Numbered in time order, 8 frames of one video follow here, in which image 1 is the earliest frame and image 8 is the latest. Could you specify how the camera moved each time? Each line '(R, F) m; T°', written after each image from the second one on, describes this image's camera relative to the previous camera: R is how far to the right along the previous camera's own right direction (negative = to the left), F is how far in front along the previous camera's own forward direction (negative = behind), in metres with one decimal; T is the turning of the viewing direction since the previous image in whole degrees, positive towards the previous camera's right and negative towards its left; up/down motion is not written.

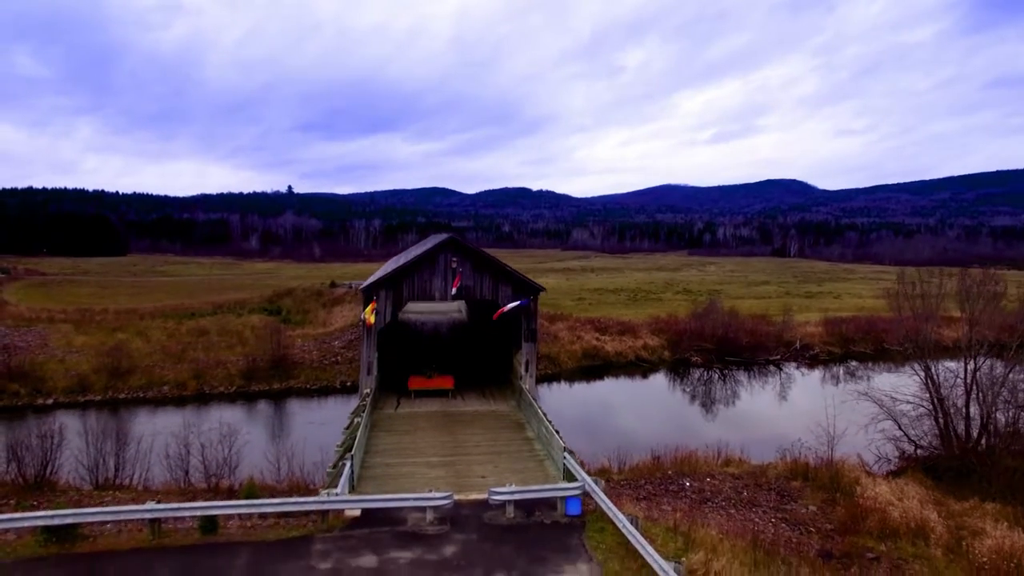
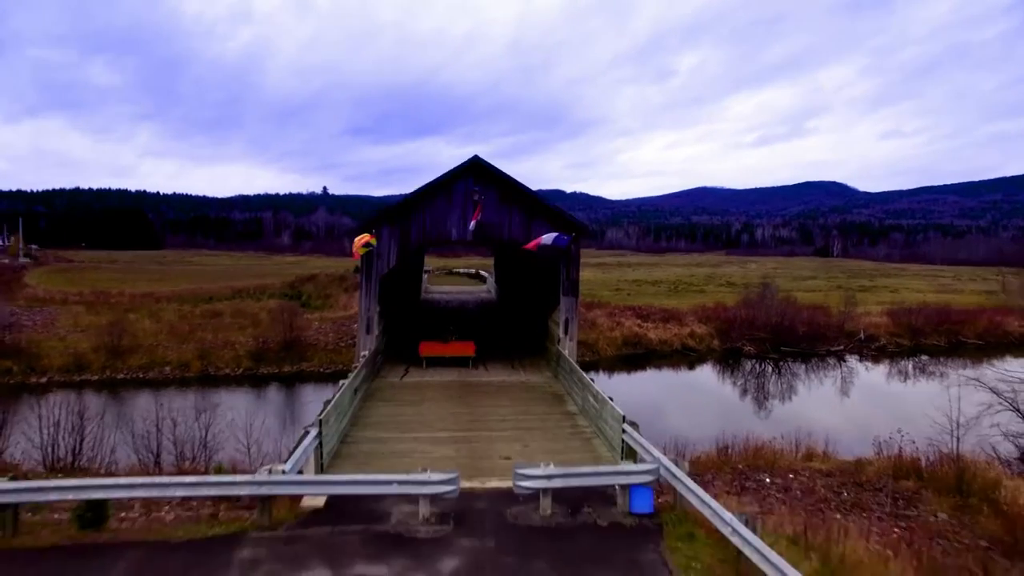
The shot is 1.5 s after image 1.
(-0.1, +2.7) m; -3°
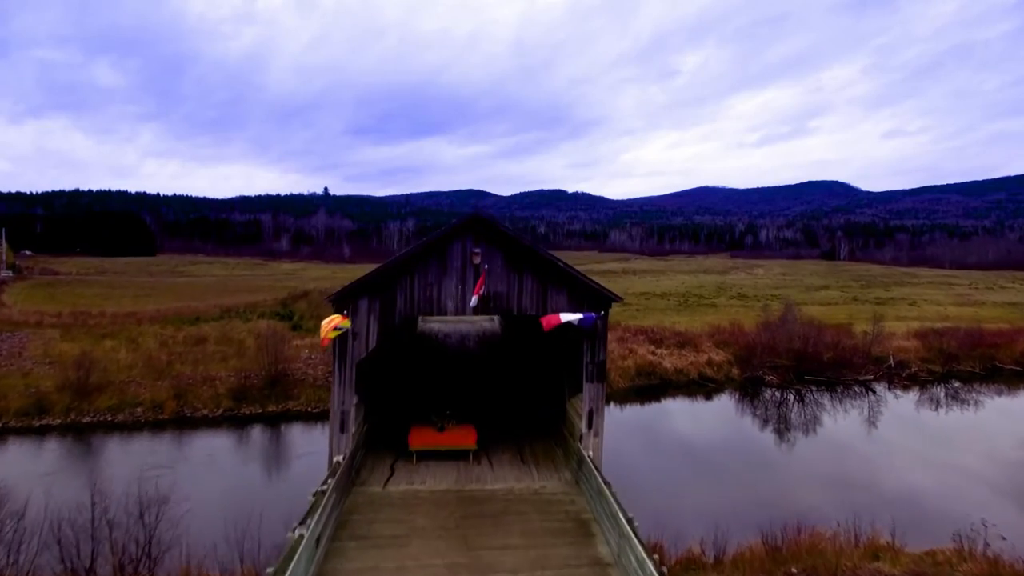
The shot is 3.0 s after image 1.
(-0.1, +2.1) m; 0°
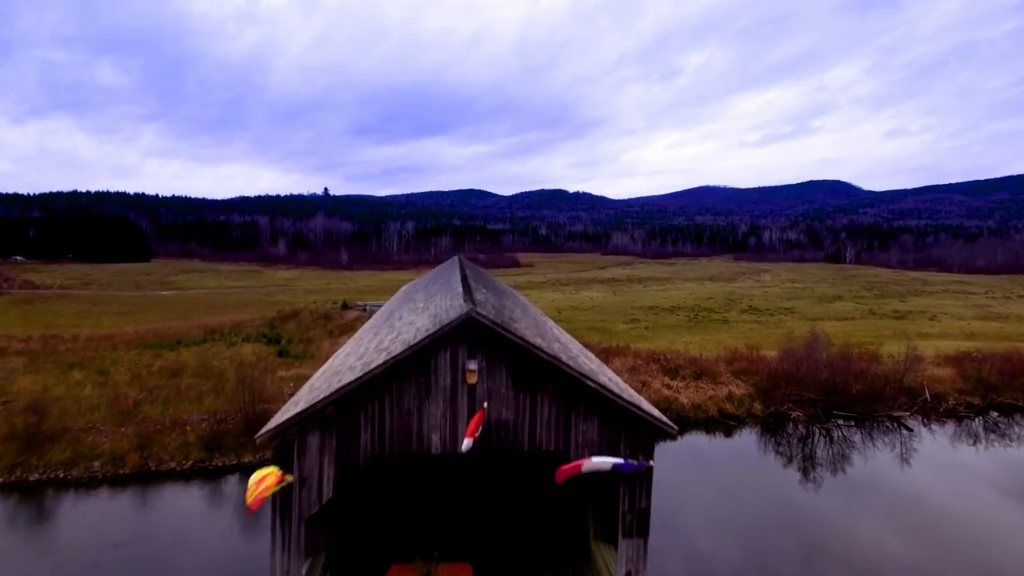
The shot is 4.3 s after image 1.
(-0.1, +2.3) m; 0°
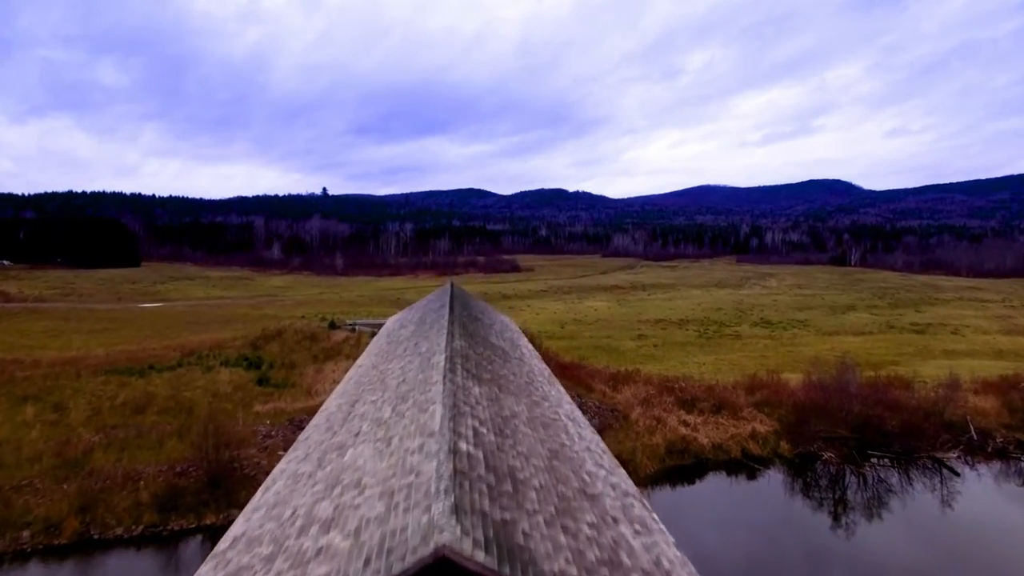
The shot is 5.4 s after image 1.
(0.0, +2.6) m; 0°
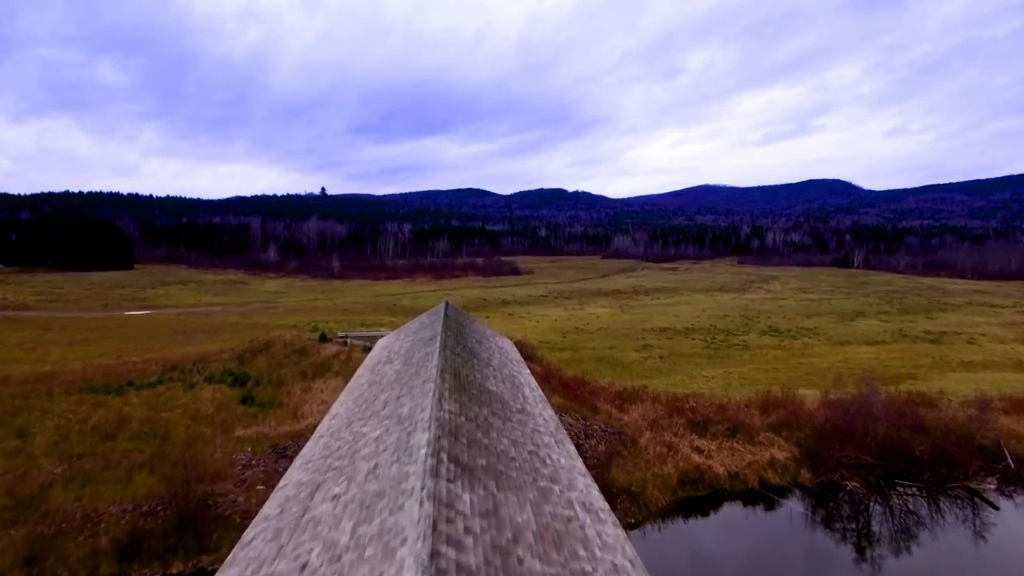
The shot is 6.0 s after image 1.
(0.0, +1.7) m; 0°
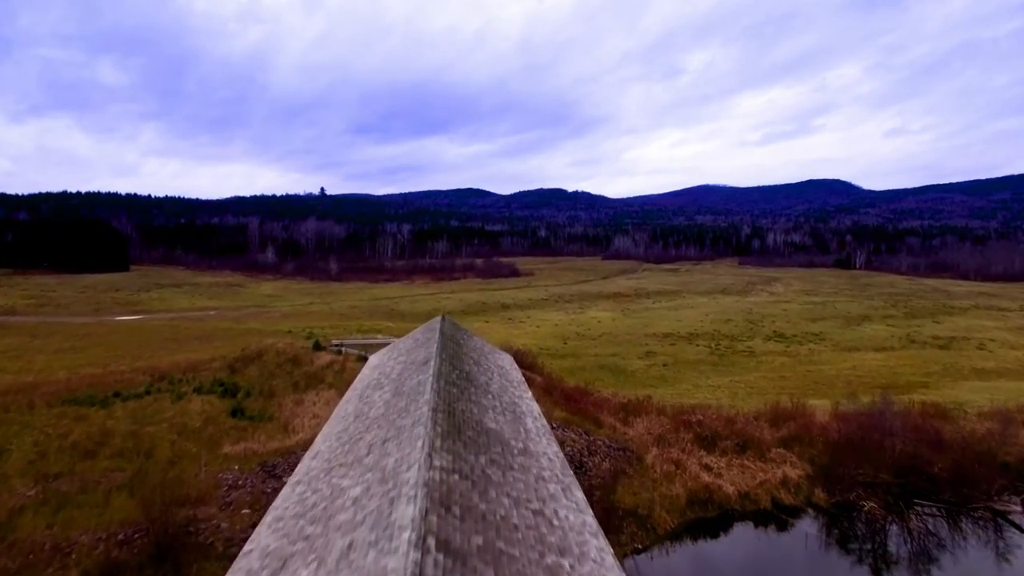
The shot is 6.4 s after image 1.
(0.0, +1.0) m; 0°
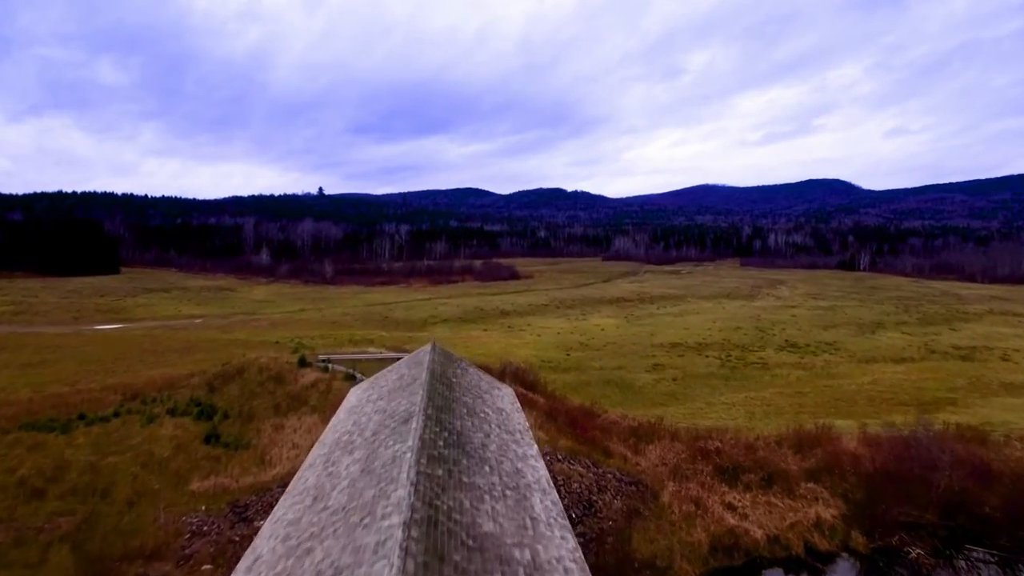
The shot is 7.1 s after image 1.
(0.0, +2.3) m; 0°
